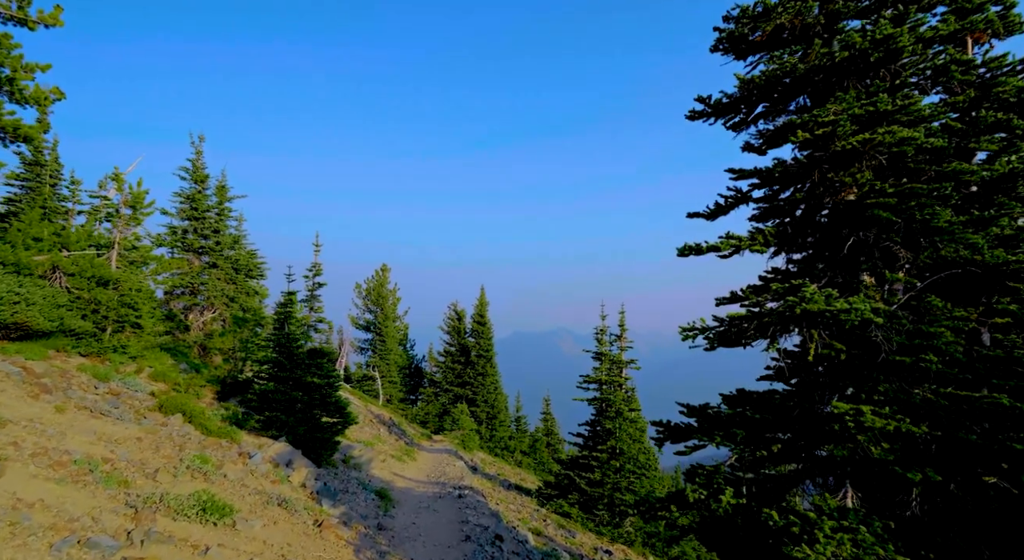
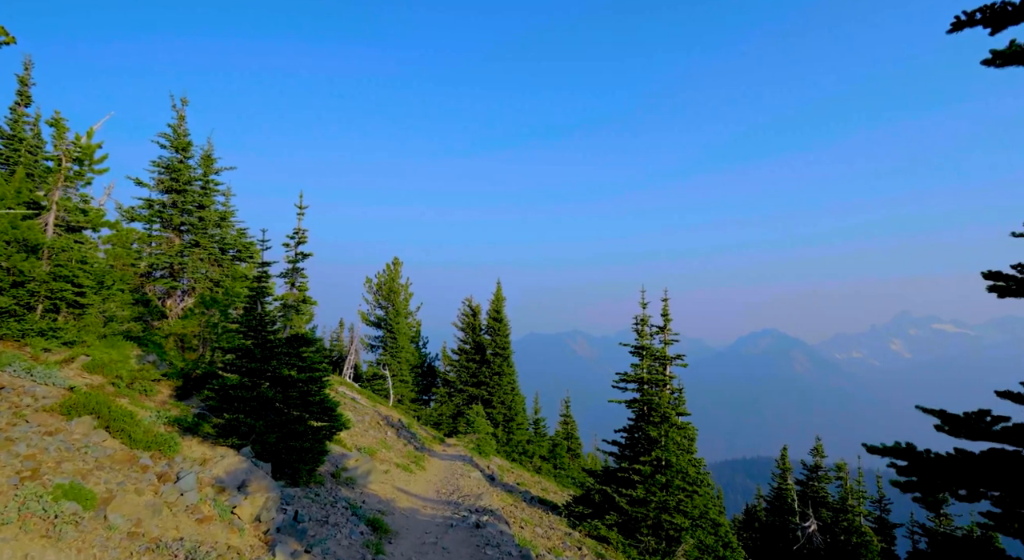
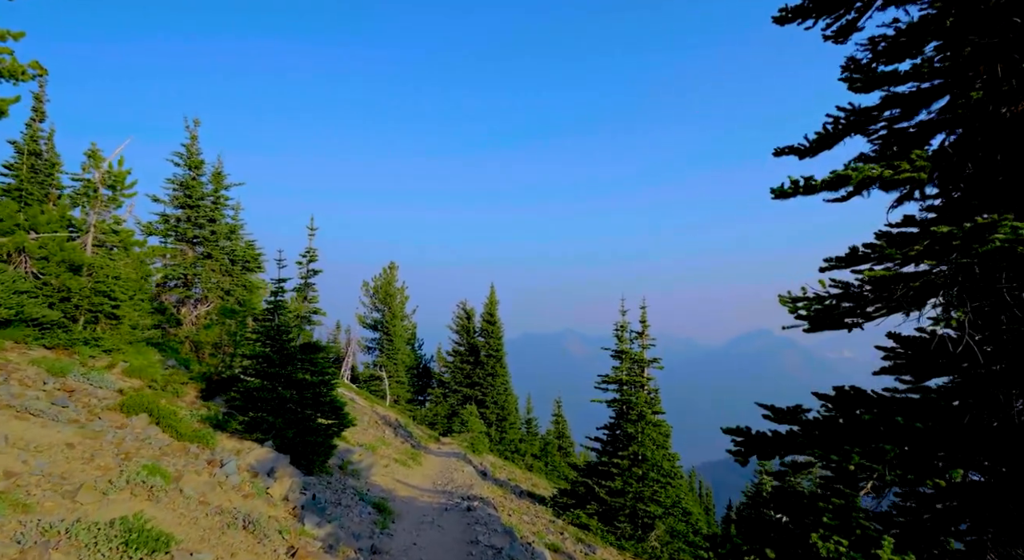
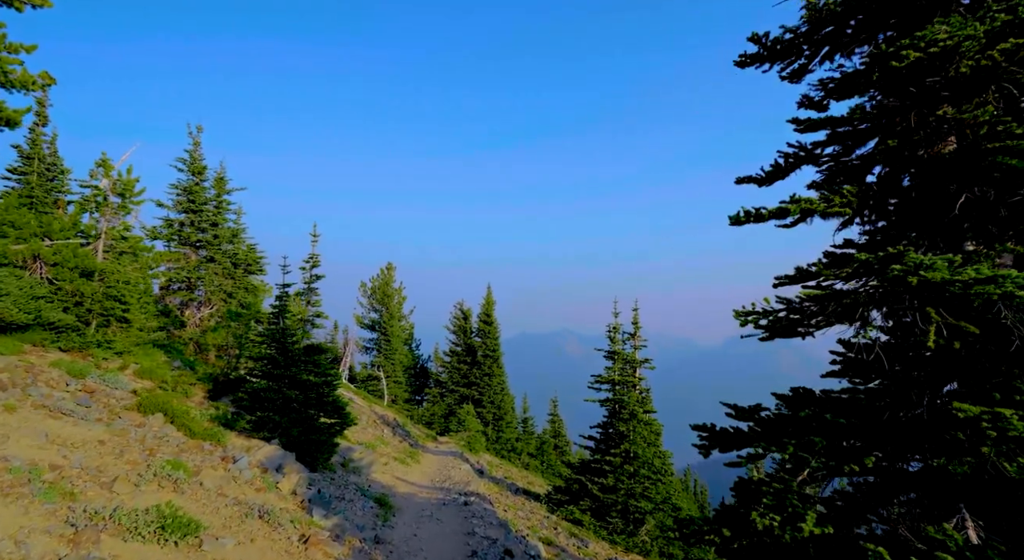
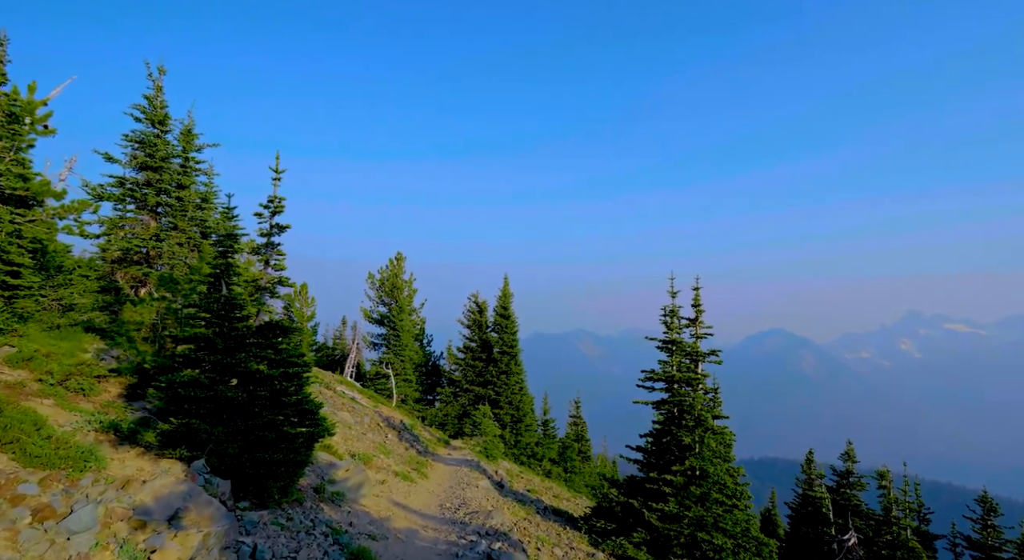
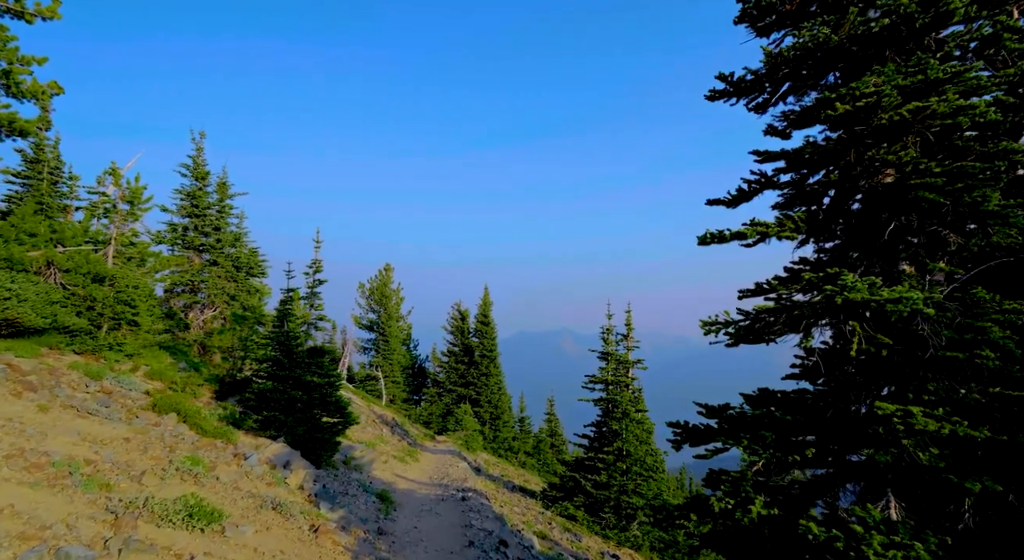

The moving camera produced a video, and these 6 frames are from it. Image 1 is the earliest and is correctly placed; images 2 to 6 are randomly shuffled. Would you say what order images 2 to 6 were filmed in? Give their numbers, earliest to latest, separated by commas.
6, 4, 3, 2, 5
